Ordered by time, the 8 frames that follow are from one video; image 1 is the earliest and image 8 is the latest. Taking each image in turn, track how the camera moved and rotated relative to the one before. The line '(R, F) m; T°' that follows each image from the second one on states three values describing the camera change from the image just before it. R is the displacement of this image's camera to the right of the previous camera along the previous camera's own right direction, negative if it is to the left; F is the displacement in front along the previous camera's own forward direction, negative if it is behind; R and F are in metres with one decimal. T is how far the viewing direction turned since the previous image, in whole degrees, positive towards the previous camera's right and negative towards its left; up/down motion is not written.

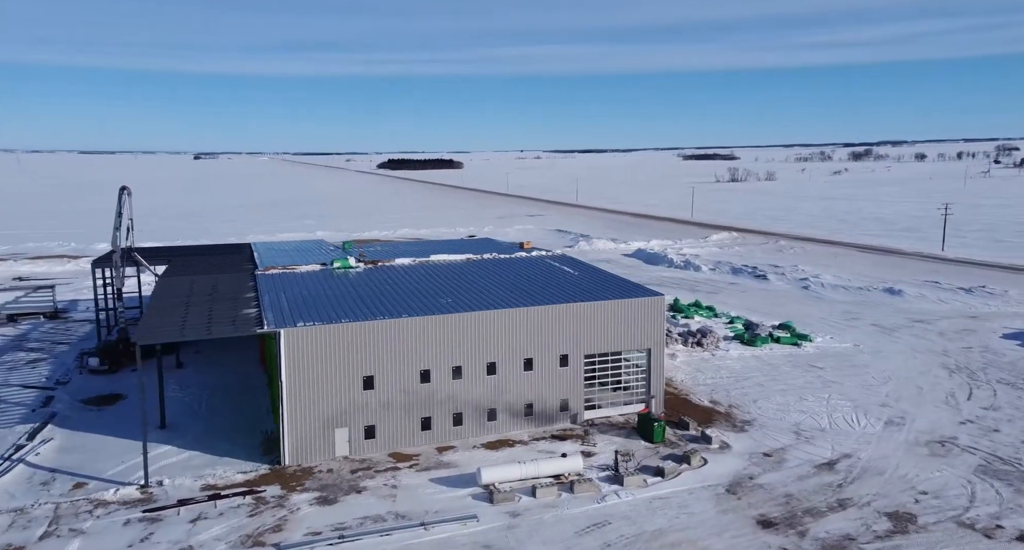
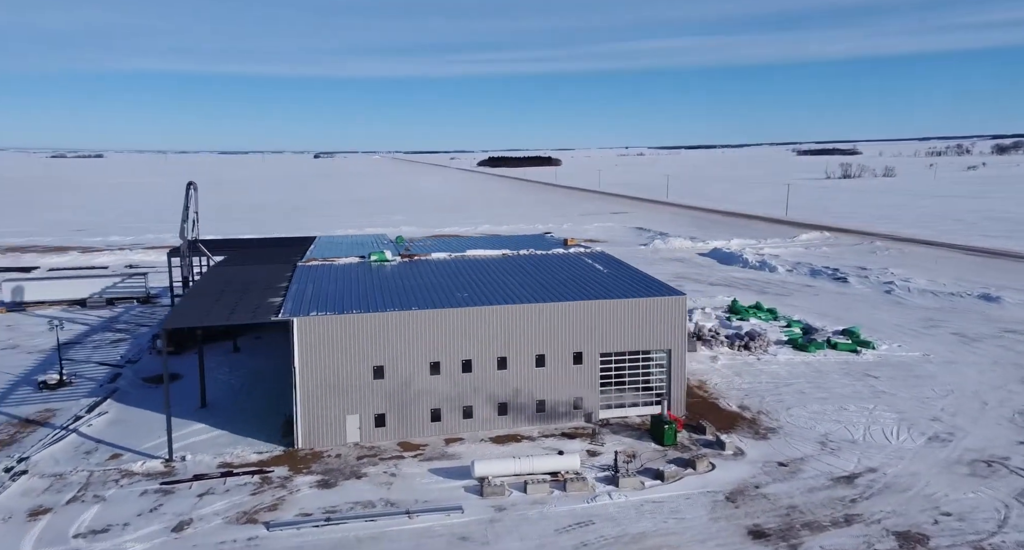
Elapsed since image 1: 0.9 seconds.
(+2.1, +0.1) m; -7°
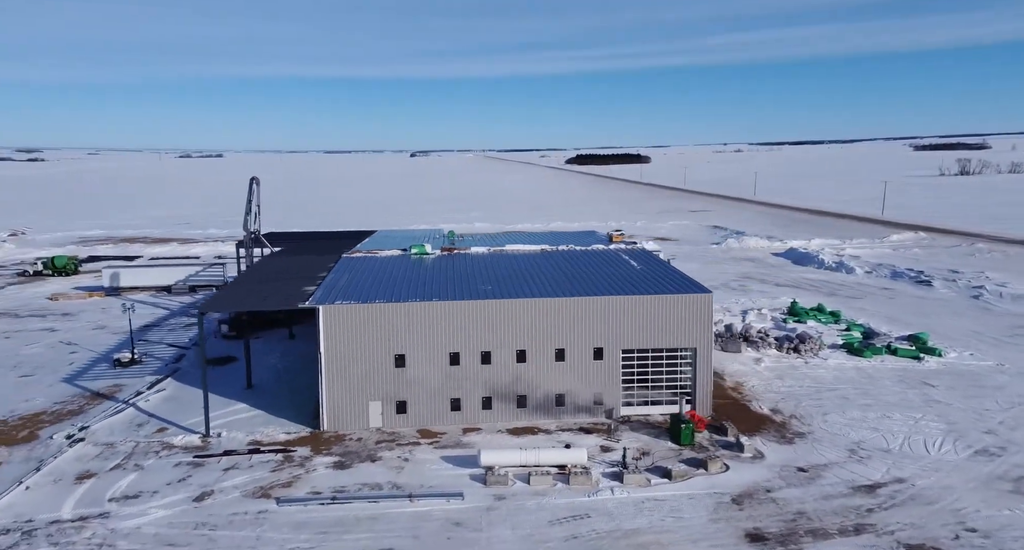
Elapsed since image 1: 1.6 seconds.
(+1.7, -0.1) m; -7°
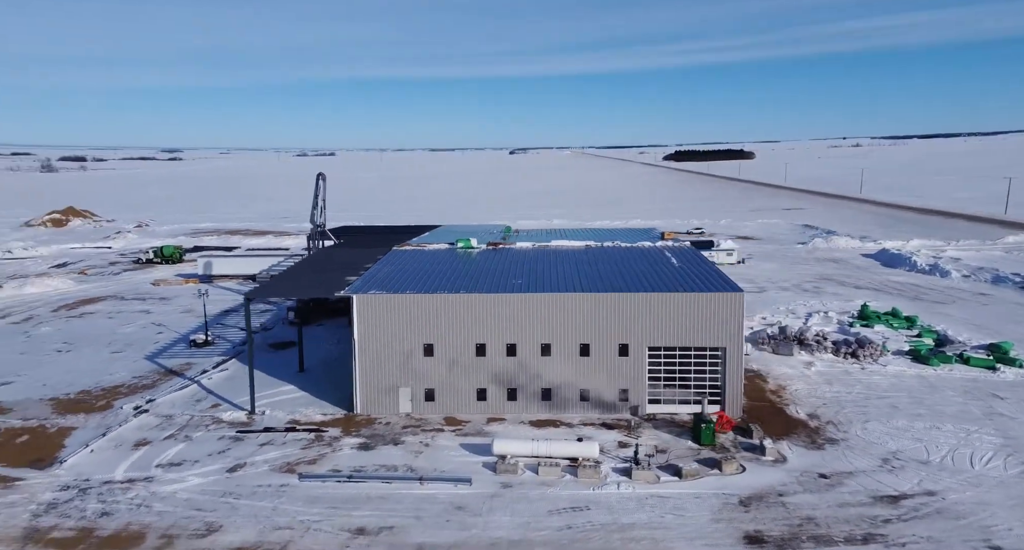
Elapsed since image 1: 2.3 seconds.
(+1.8, -0.3) m; -7°
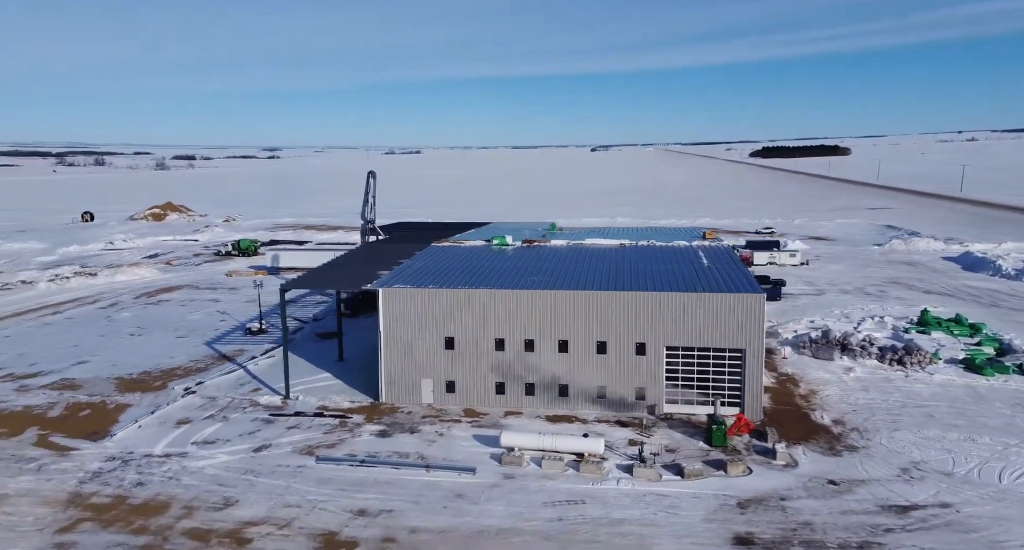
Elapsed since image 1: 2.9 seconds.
(+1.6, -0.3) m; -6°
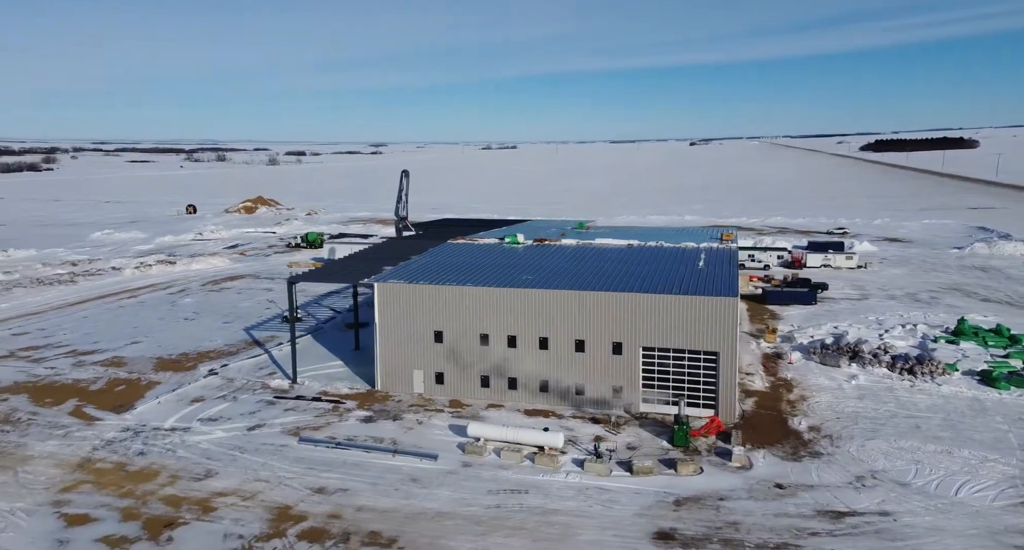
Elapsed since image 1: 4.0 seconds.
(+3.0, -0.6) m; -7°
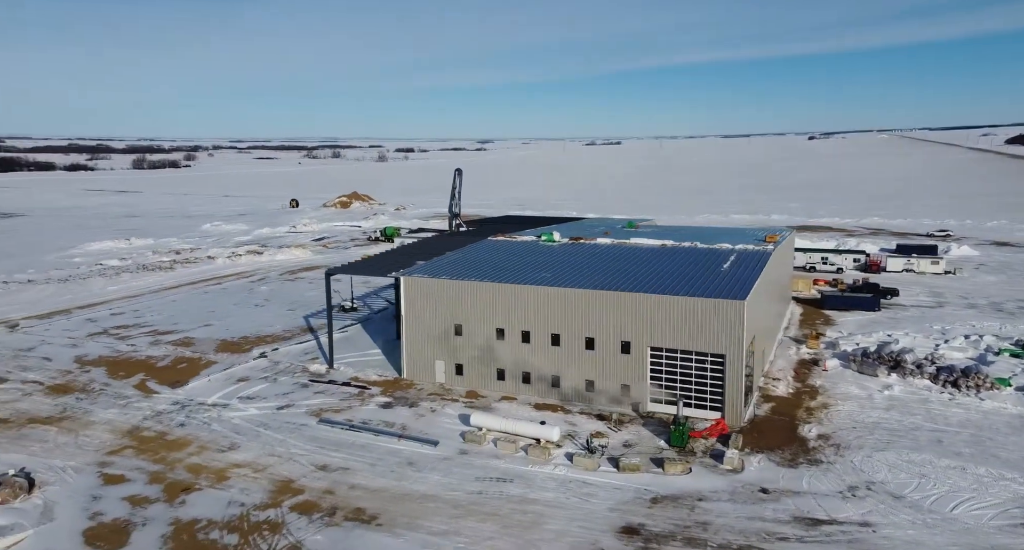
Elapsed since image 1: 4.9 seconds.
(+2.5, -0.5) m; -8°
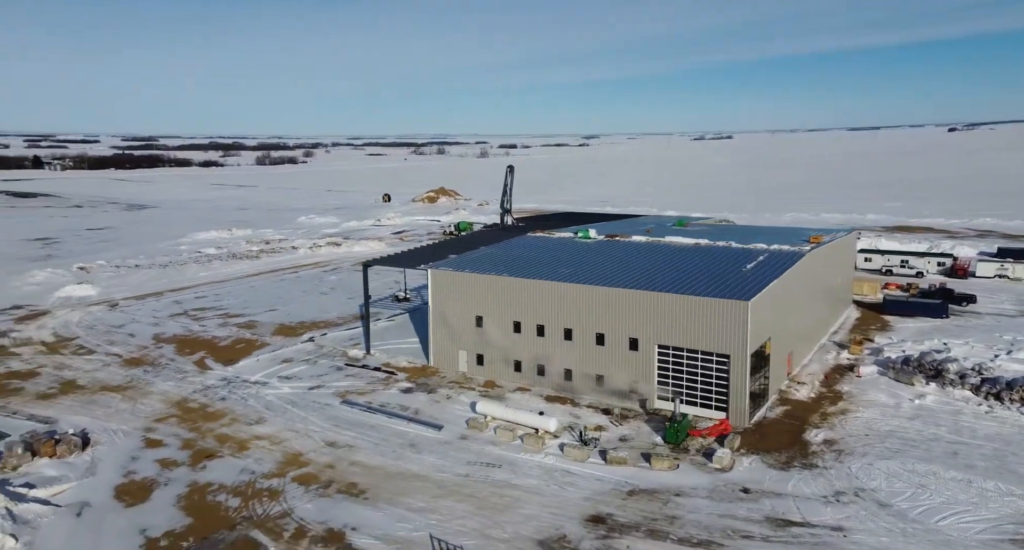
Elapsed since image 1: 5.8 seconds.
(+2.5, -0.5) m; -8°
